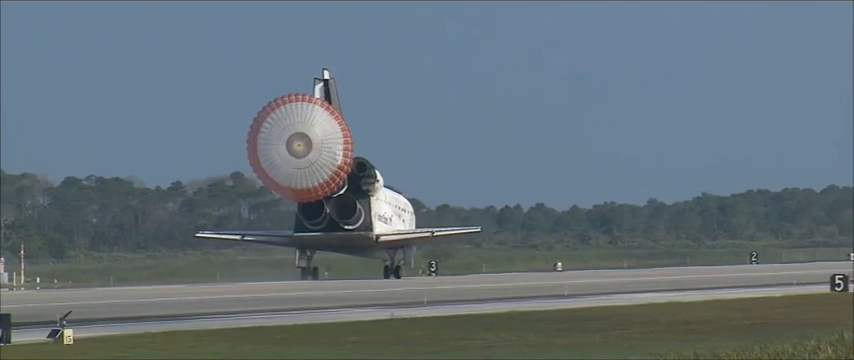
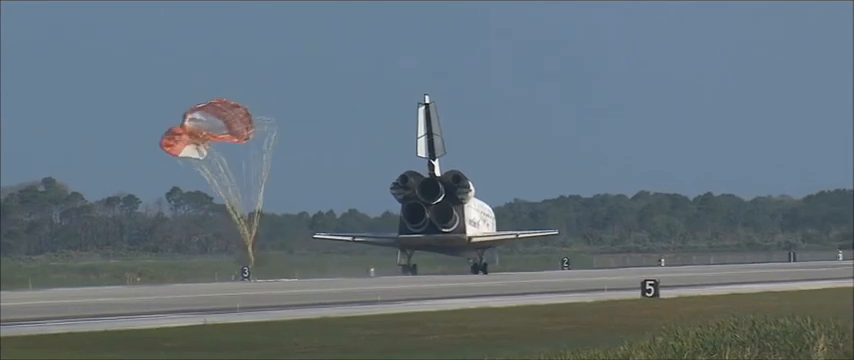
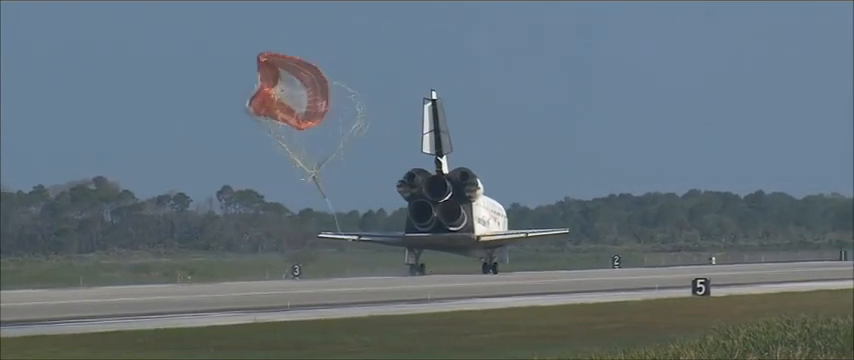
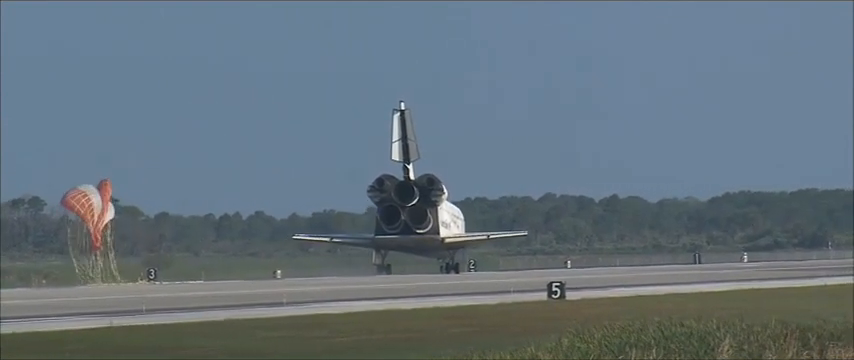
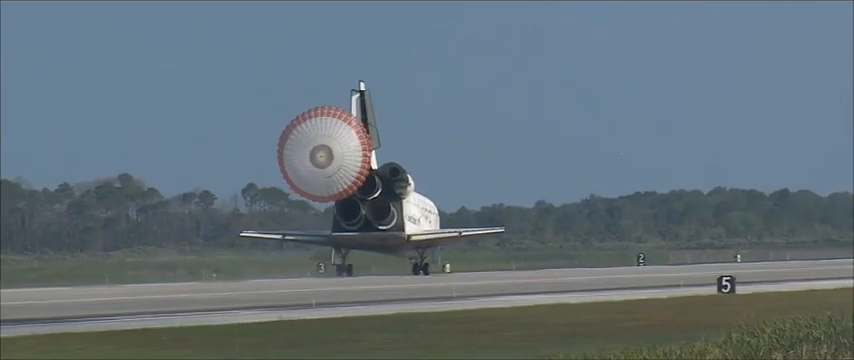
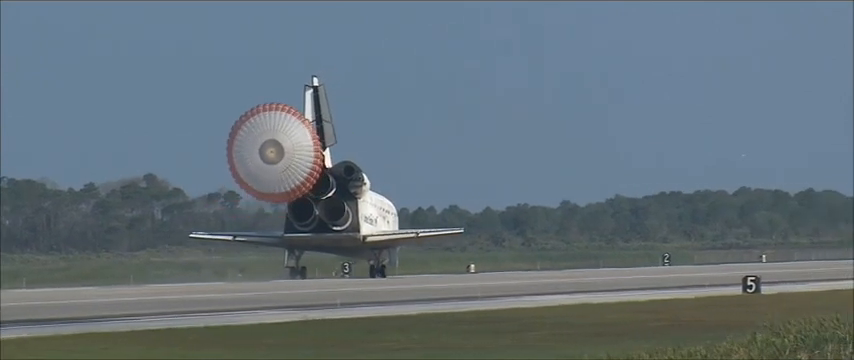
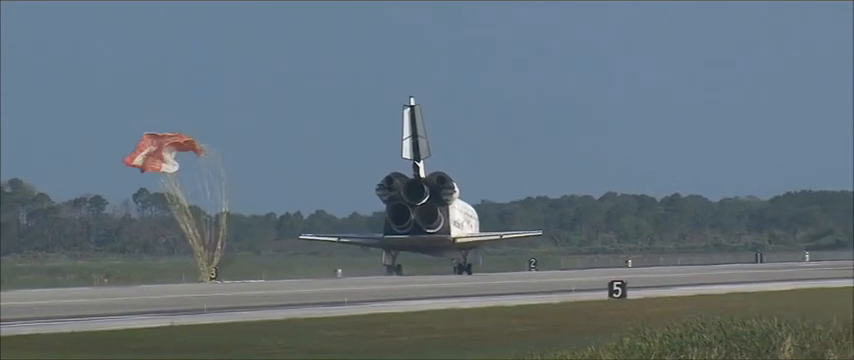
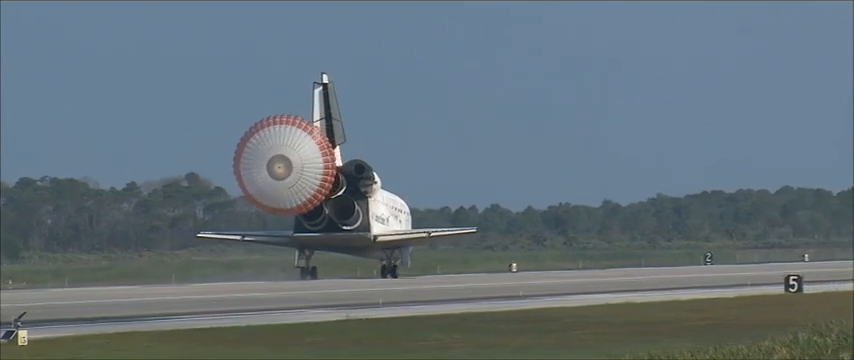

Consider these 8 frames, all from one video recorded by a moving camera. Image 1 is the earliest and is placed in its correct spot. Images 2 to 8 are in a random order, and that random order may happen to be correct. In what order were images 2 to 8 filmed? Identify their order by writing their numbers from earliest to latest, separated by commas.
8, 6, 5, 3, 2, 7, 4
